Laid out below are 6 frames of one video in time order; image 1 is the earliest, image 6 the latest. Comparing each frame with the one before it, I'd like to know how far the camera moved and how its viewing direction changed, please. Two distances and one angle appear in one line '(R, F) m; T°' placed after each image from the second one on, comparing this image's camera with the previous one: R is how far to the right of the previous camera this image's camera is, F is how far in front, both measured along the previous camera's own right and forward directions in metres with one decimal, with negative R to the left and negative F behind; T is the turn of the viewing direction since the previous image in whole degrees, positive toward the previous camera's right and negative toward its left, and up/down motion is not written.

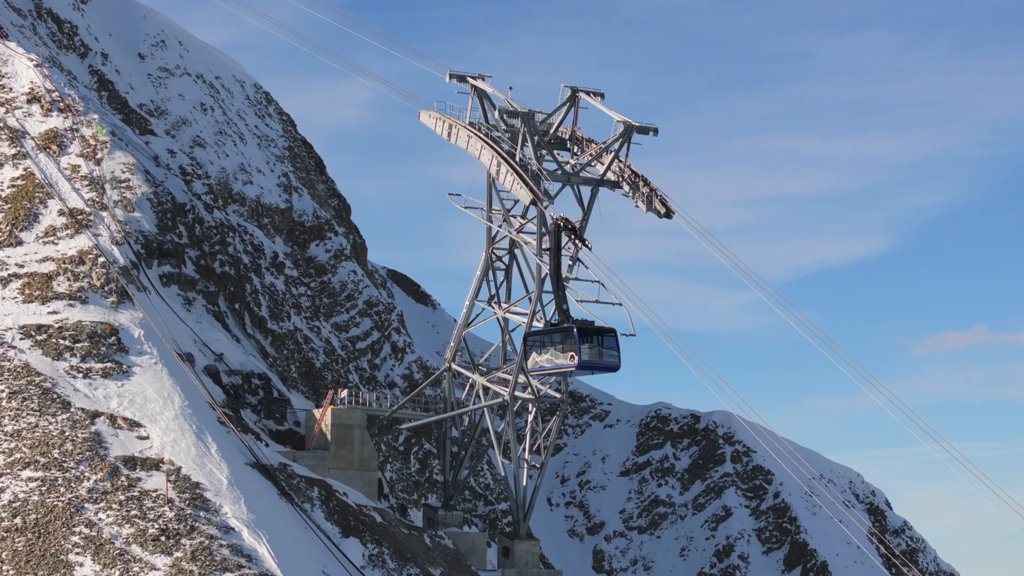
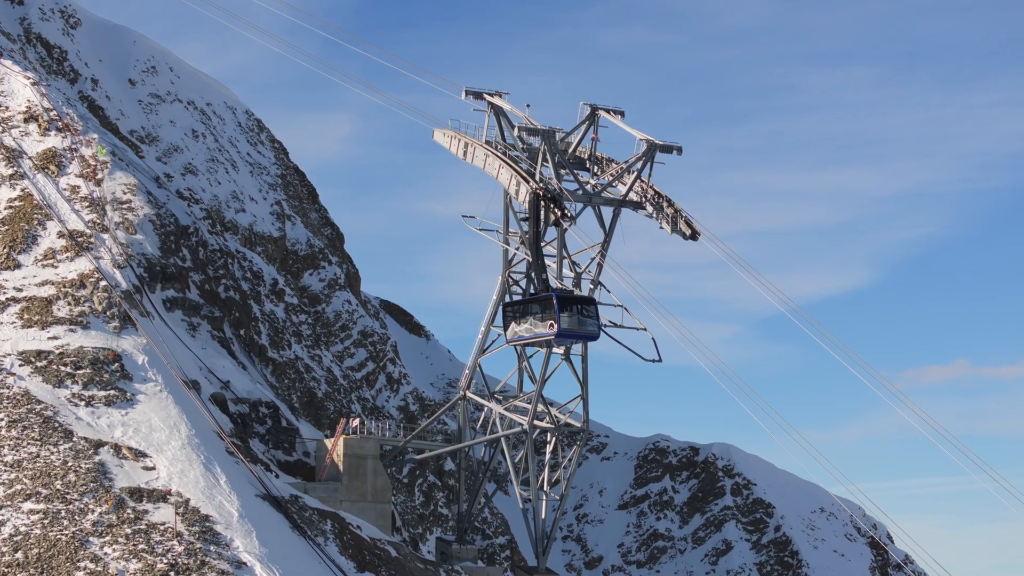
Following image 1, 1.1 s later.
(-1.9, +1.7) m; +1°
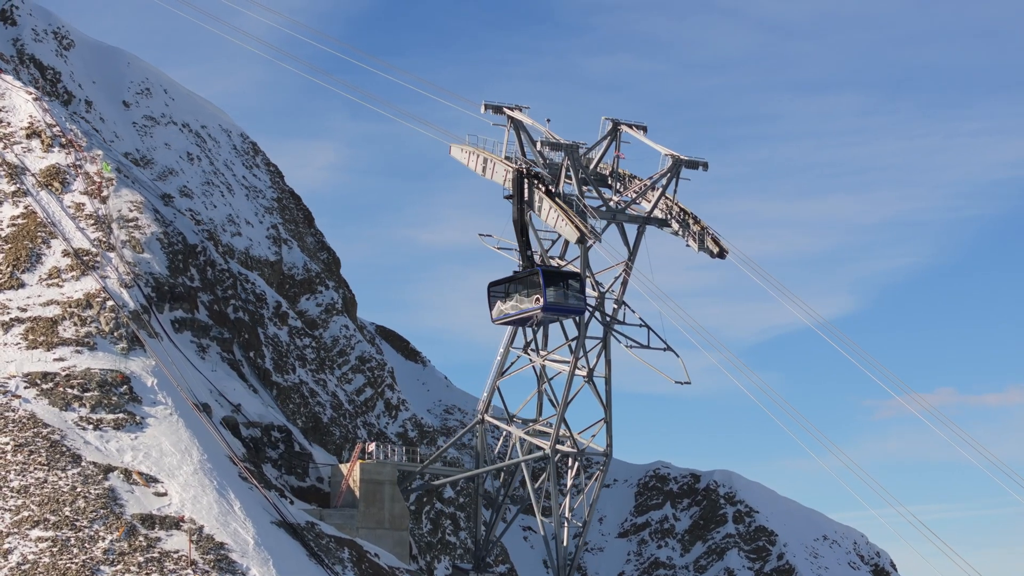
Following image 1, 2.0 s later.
(-1.8, +1.4) m; +1°
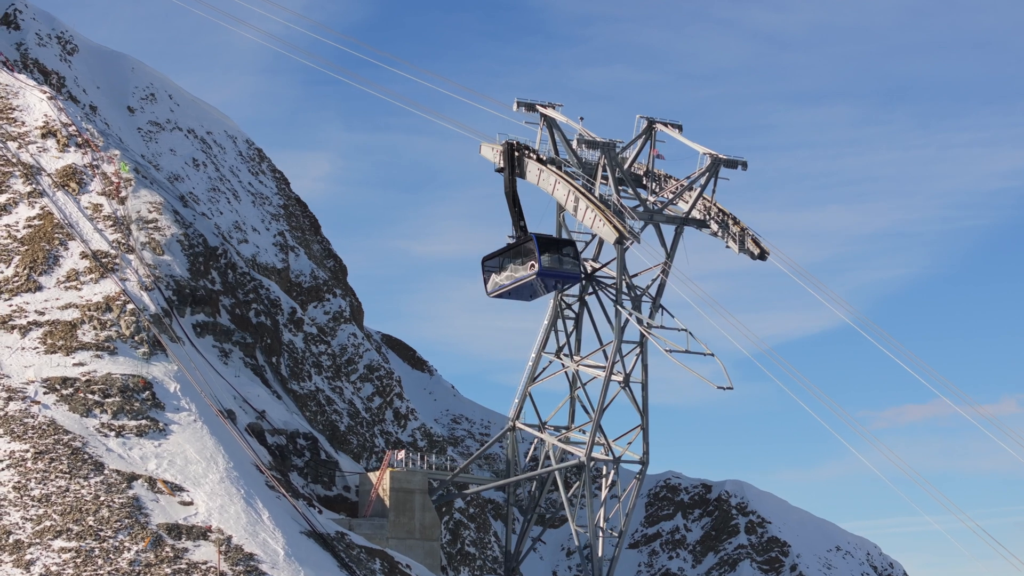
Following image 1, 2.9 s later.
(-1.8, +1.4) m; 0°
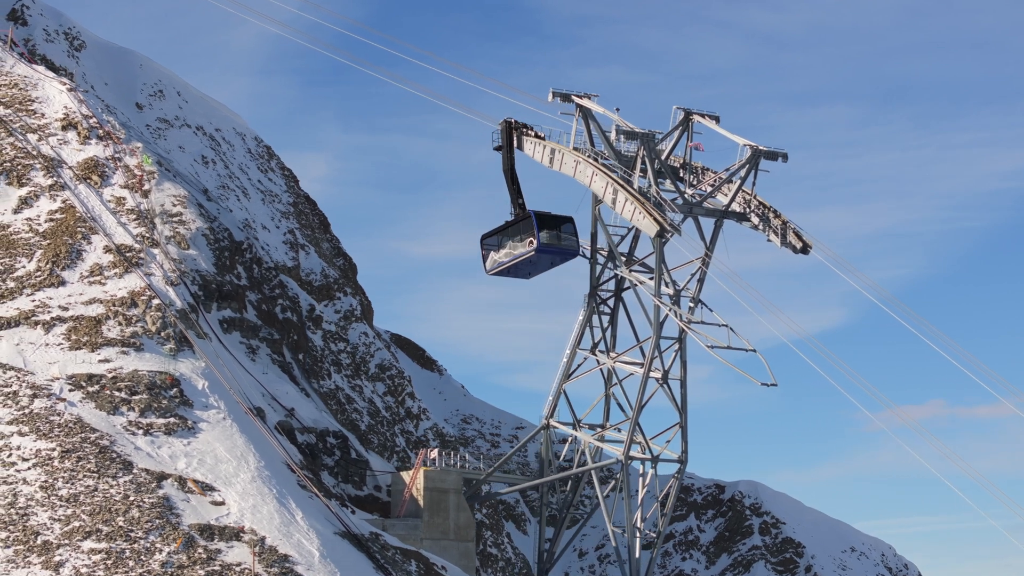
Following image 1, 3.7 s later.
(-1.7, +1.1) m; 0°
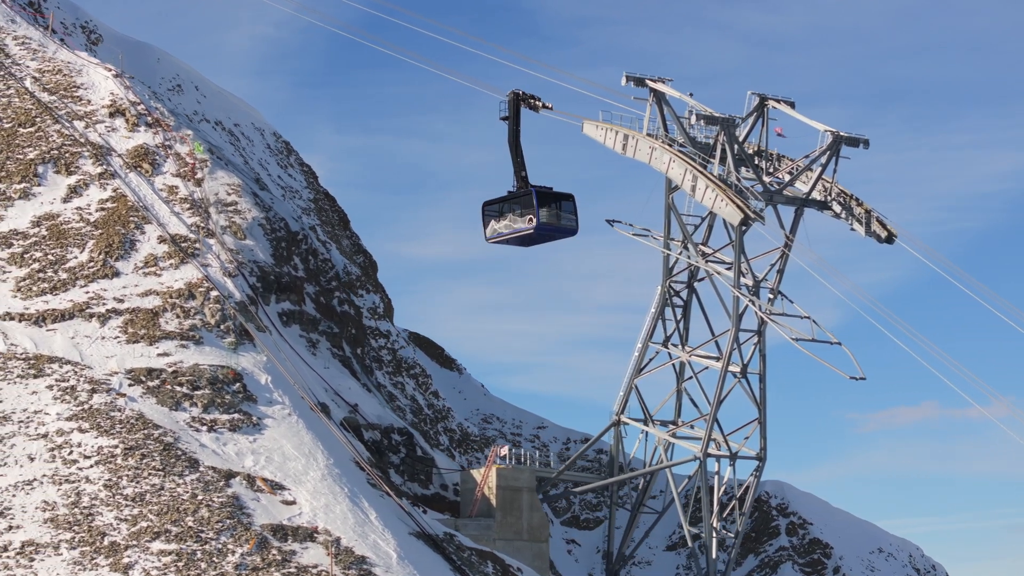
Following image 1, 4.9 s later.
(-3.4, +1.7) m; 0°
